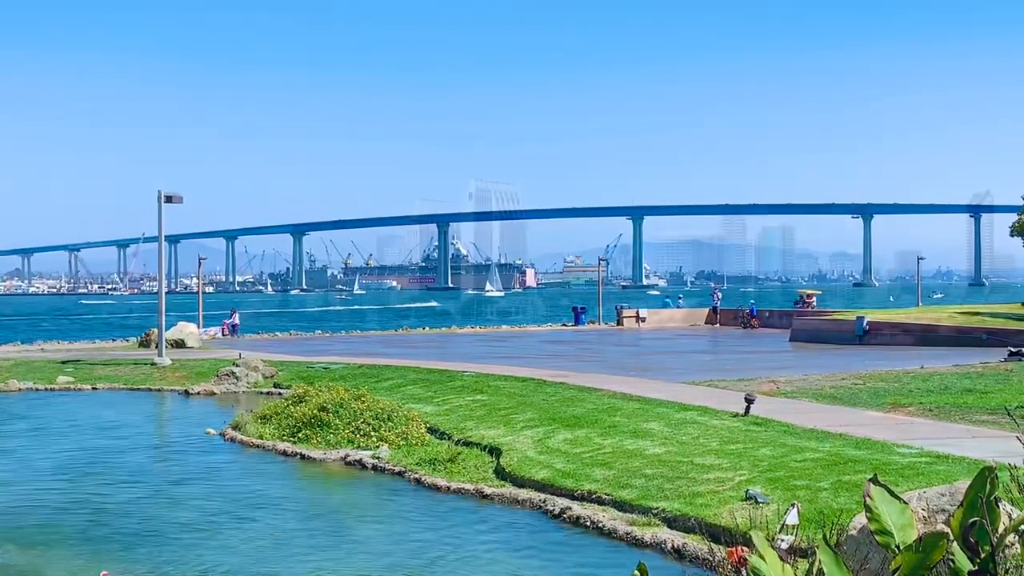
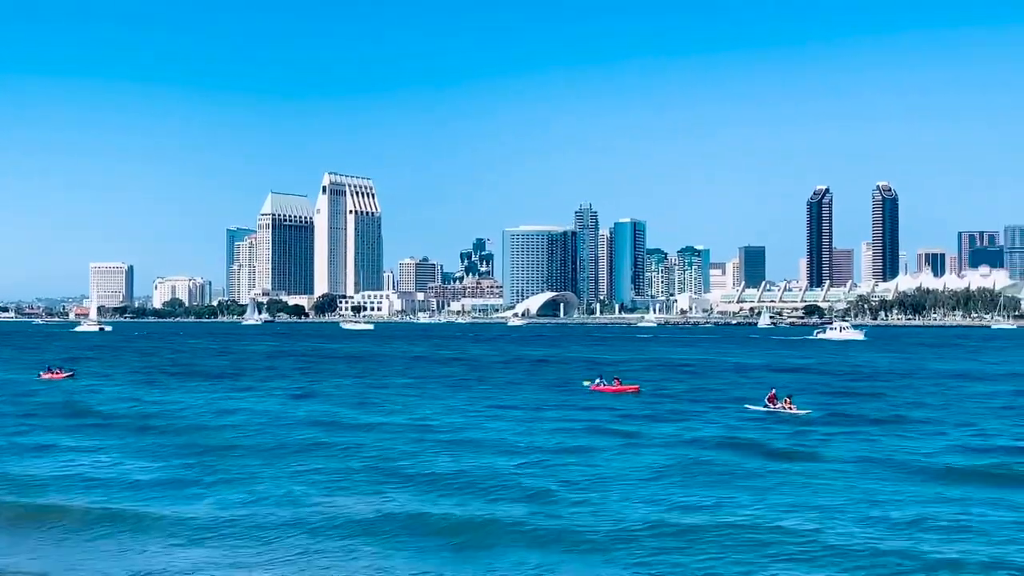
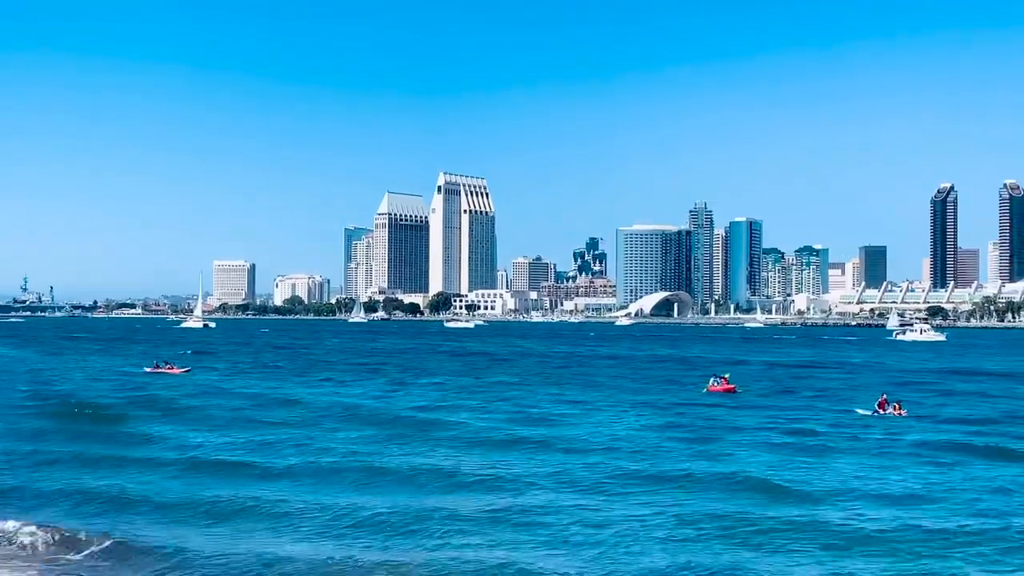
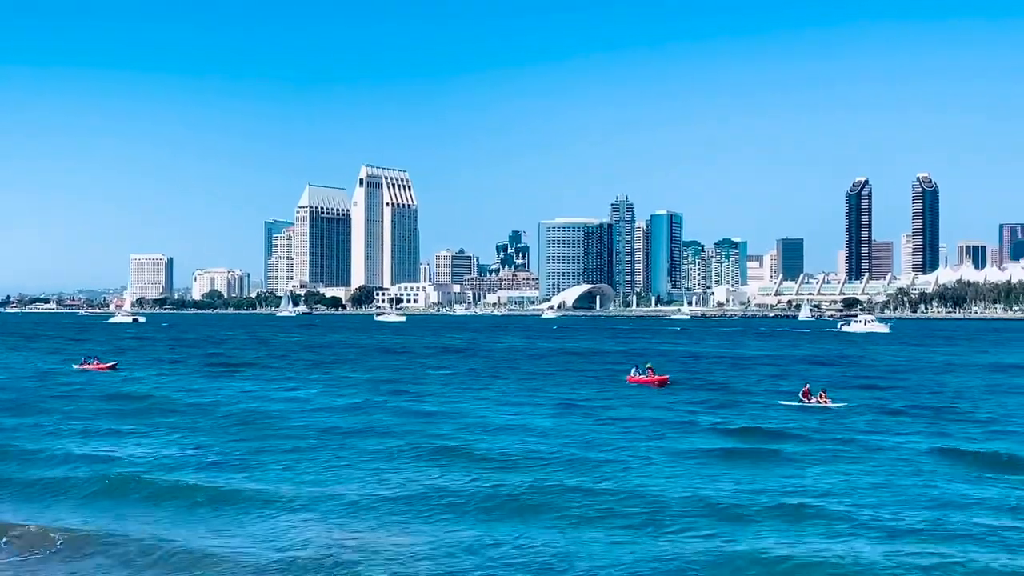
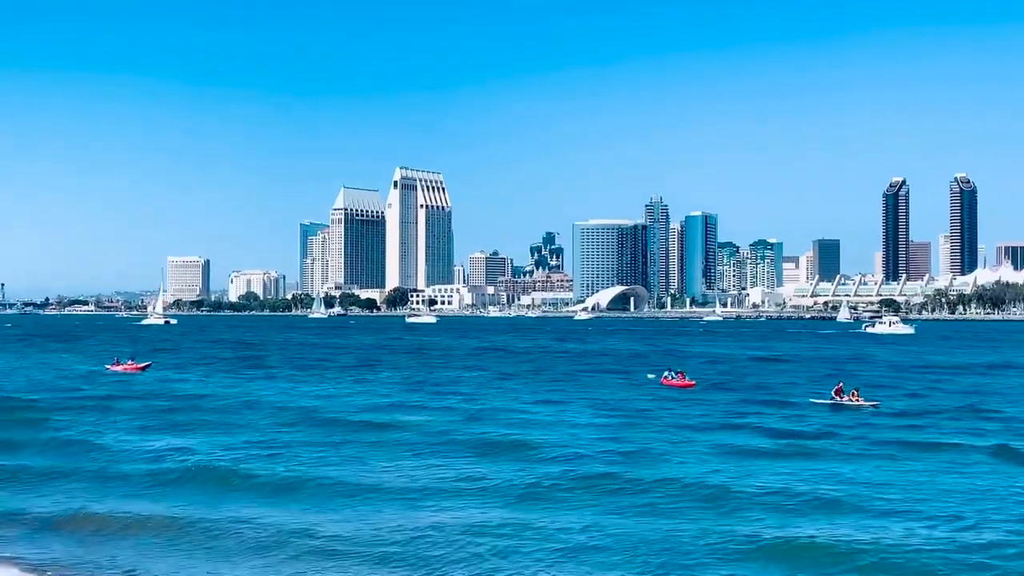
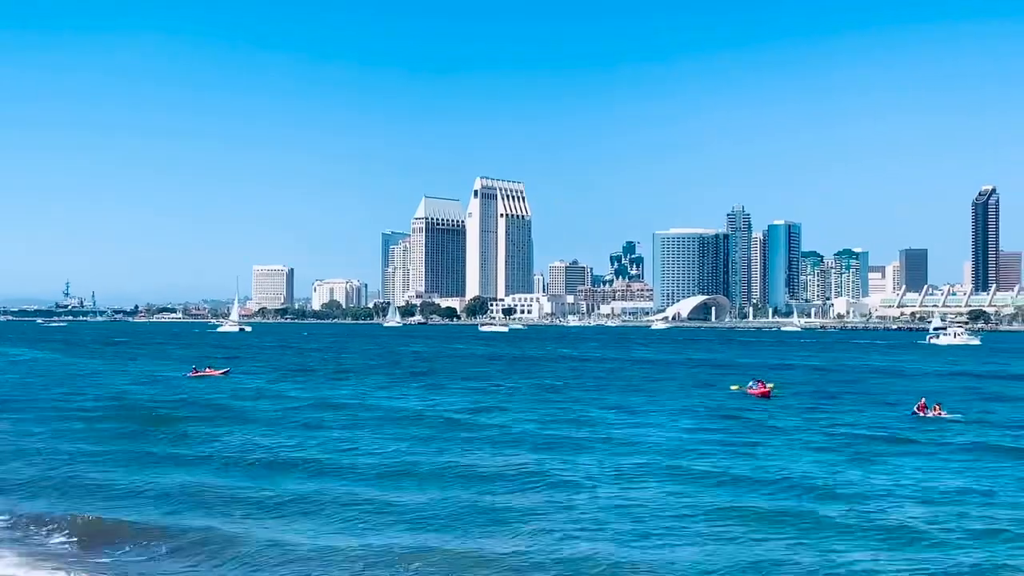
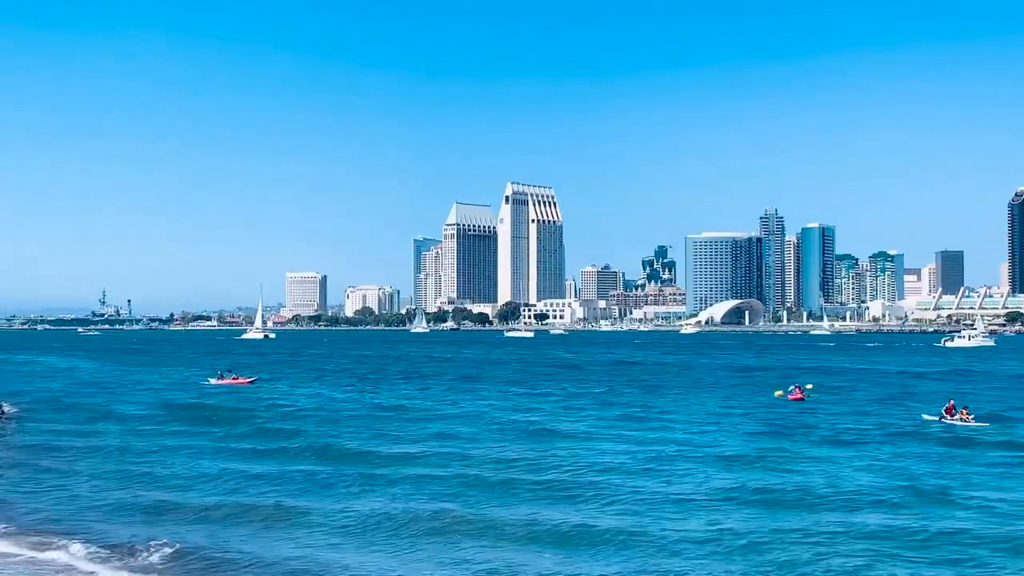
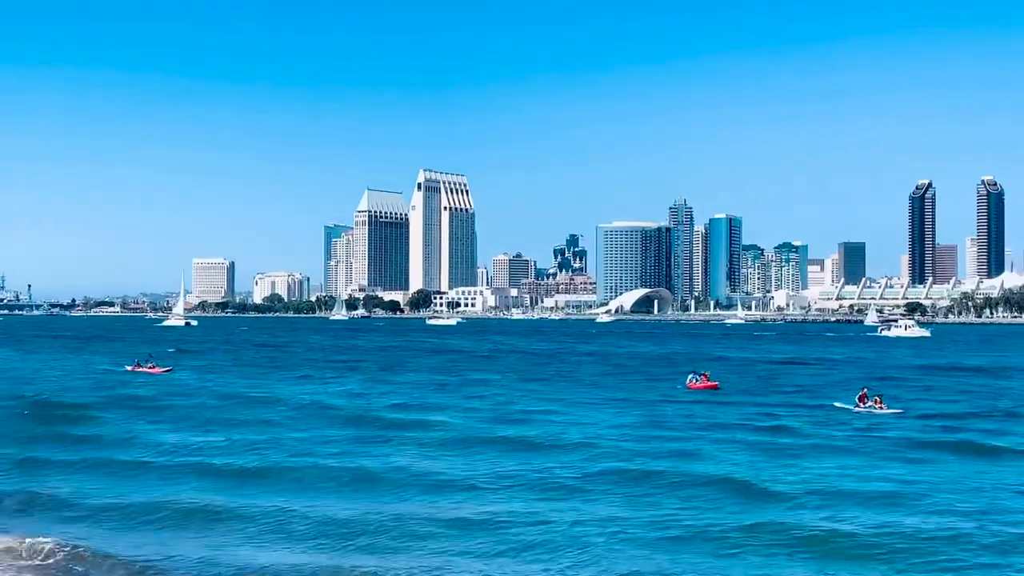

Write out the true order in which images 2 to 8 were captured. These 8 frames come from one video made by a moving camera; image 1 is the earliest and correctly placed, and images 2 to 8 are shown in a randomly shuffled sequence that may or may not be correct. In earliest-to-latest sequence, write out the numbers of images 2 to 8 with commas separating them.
7, 6, 3, 8, 5, 4, 2
